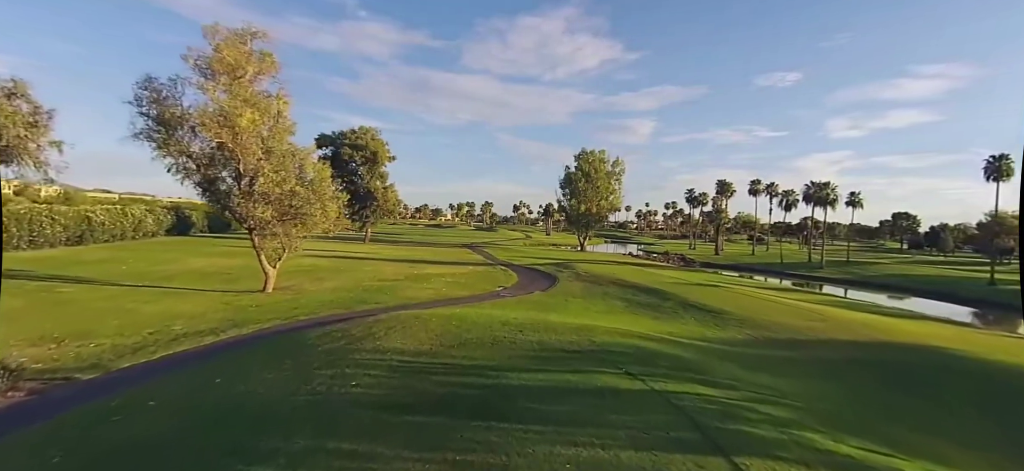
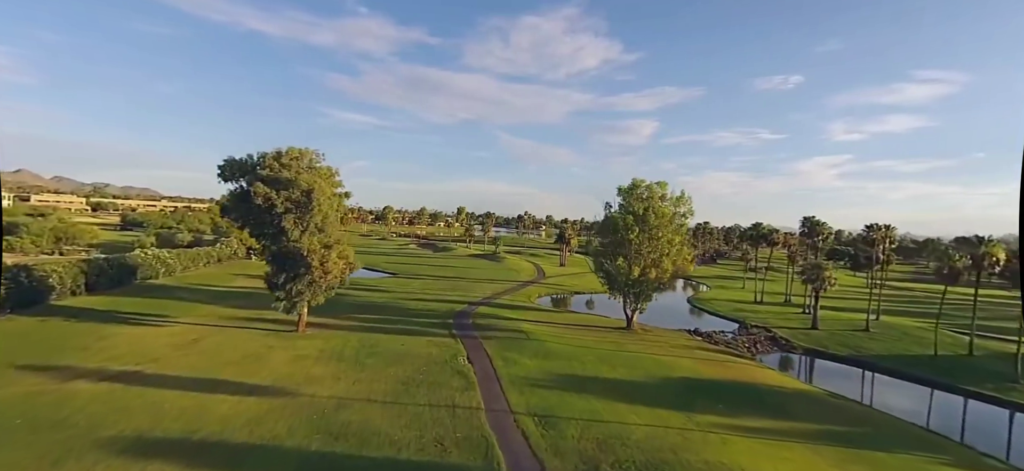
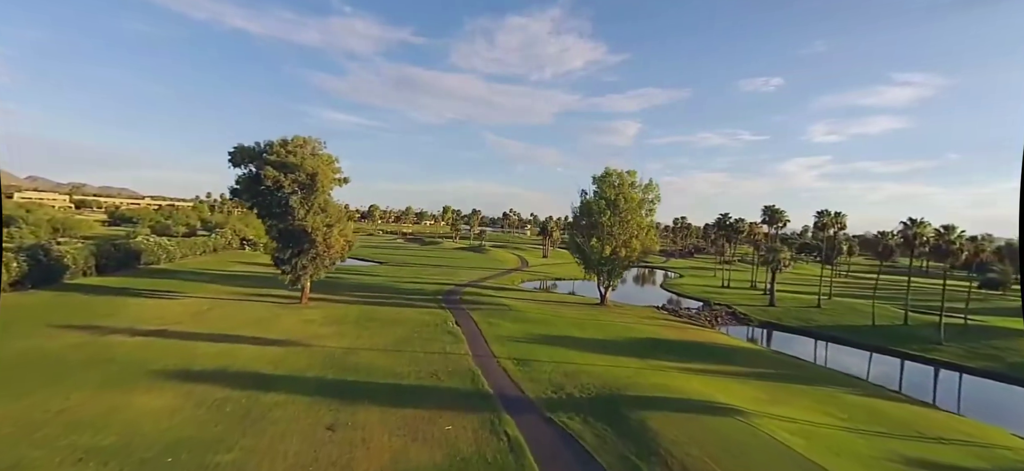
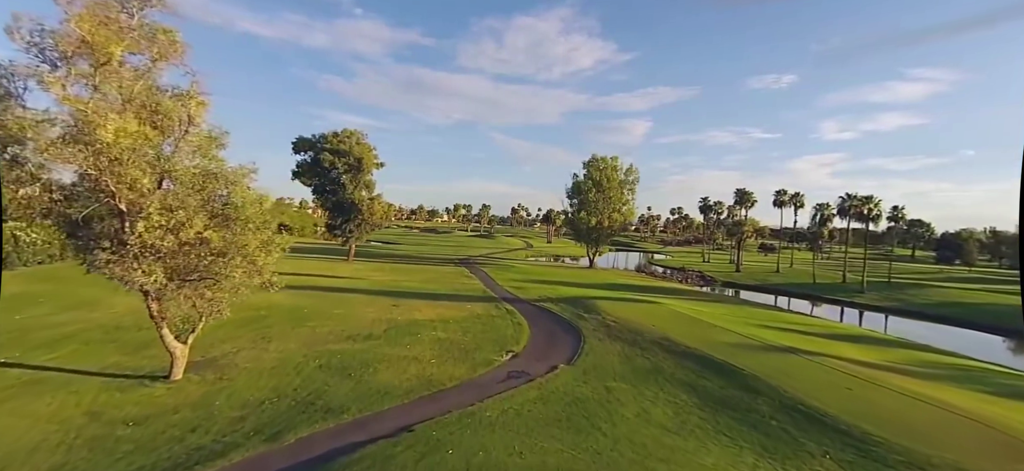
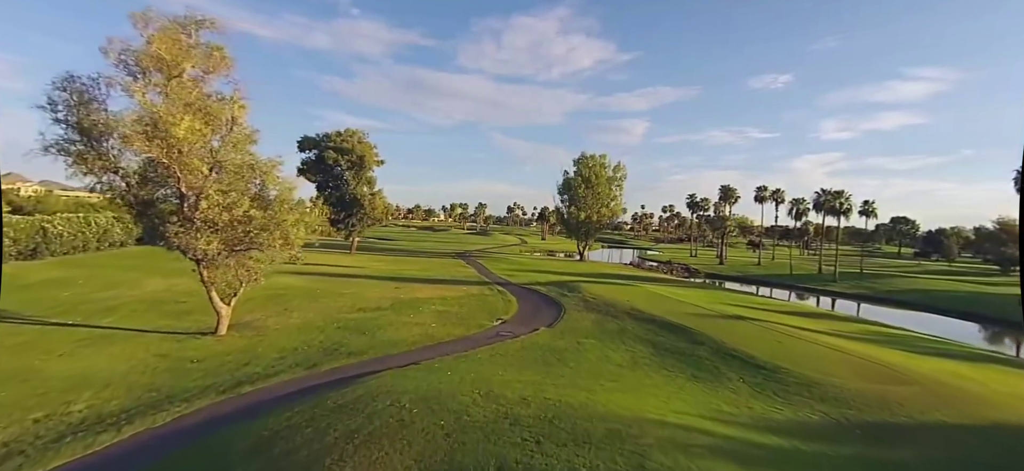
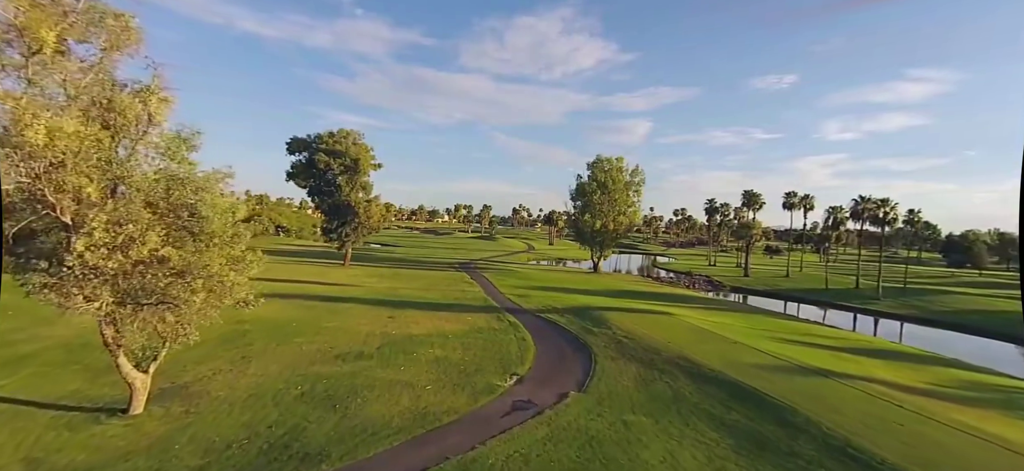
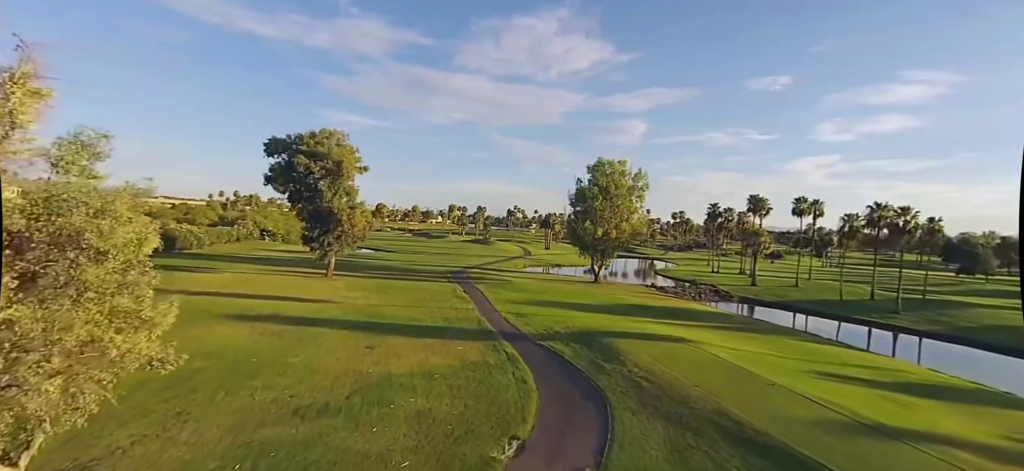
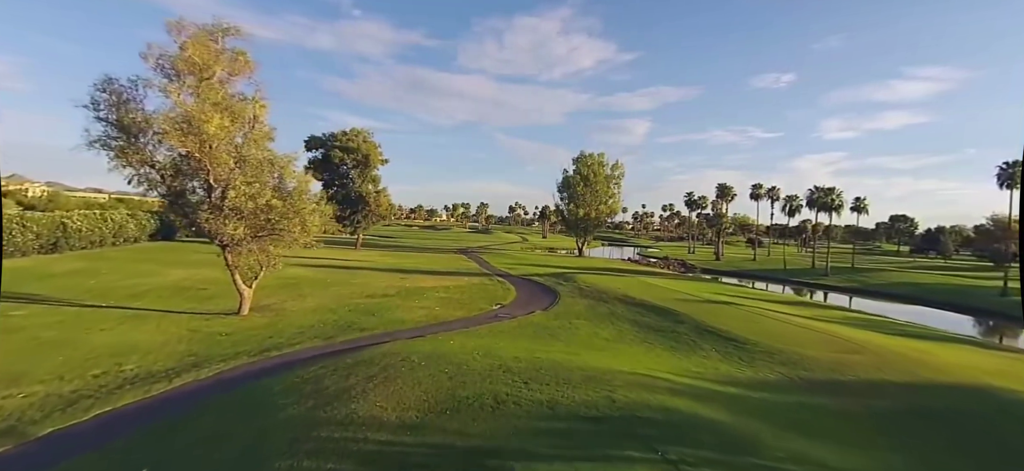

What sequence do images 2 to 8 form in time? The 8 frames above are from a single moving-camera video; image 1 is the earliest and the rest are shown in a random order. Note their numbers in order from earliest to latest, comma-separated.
8, 5, 4, 6, 7, 3, 2
